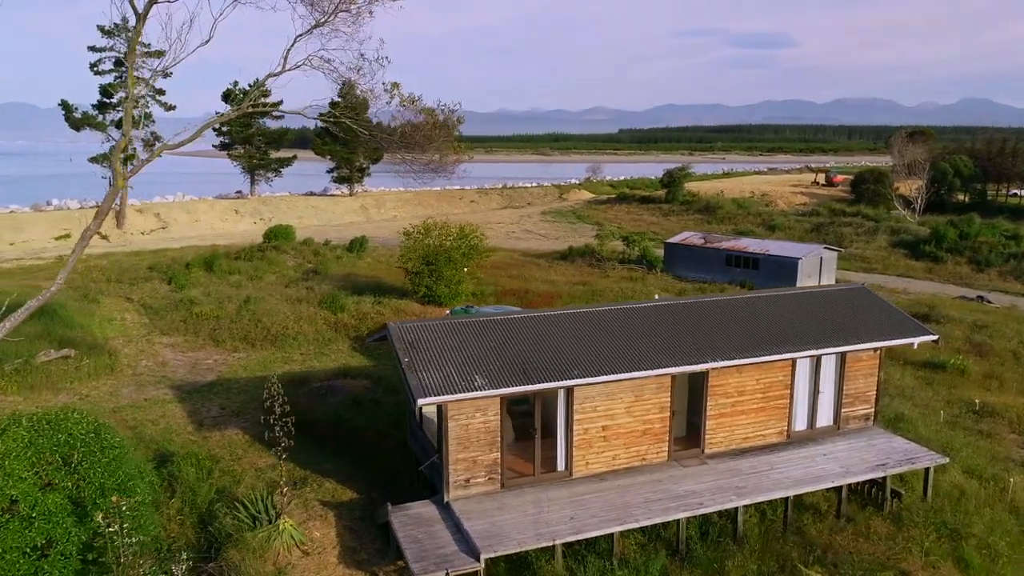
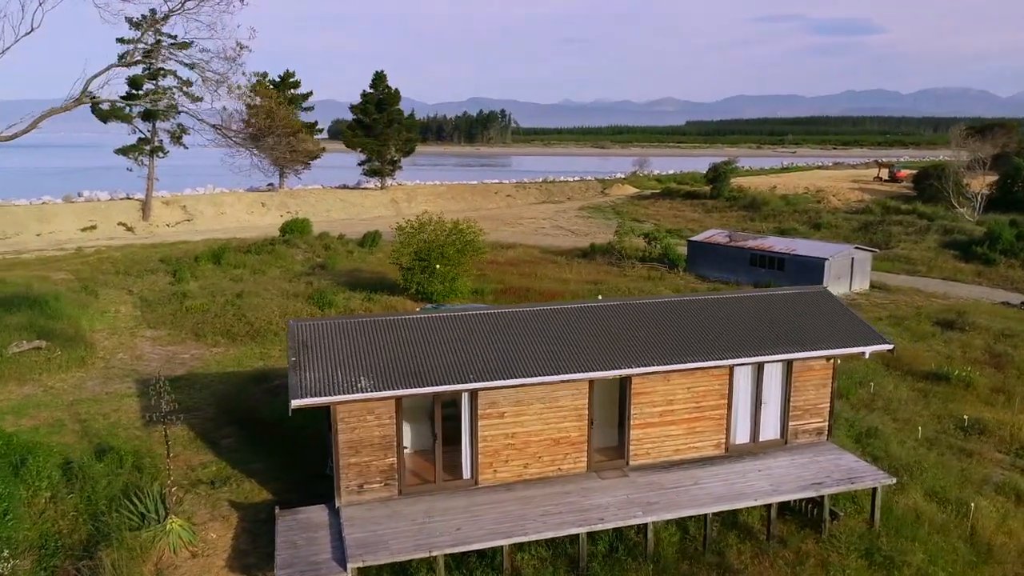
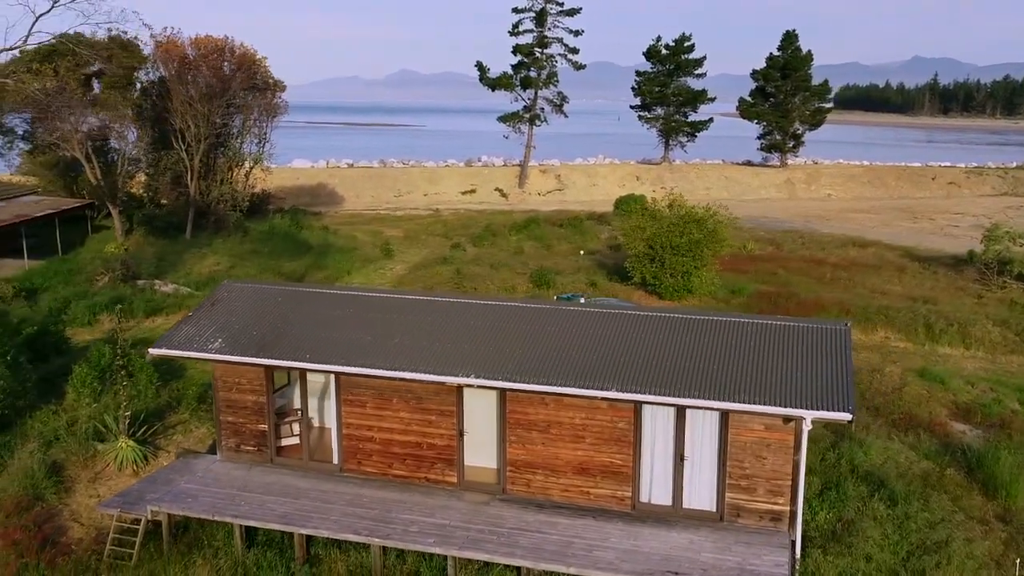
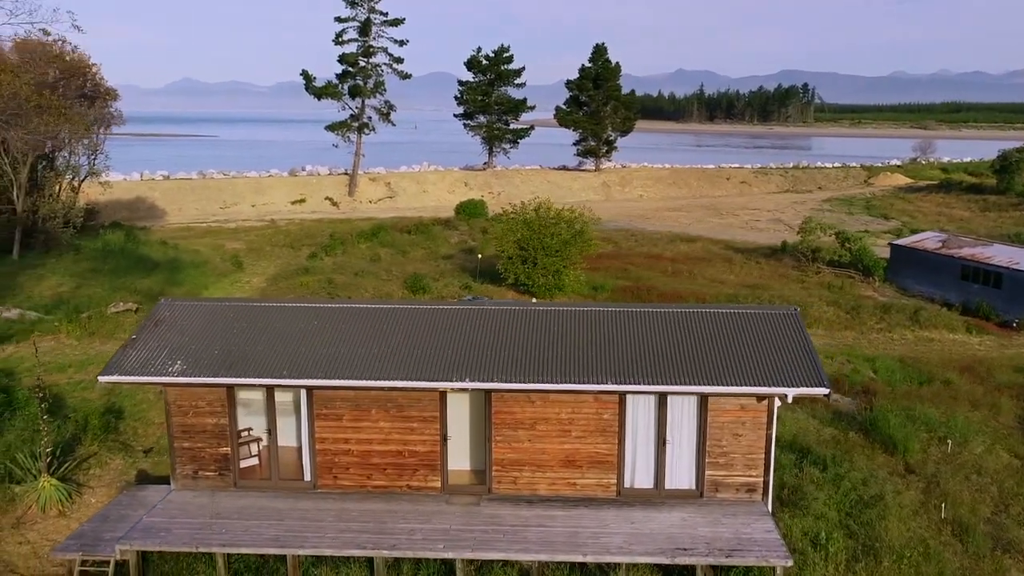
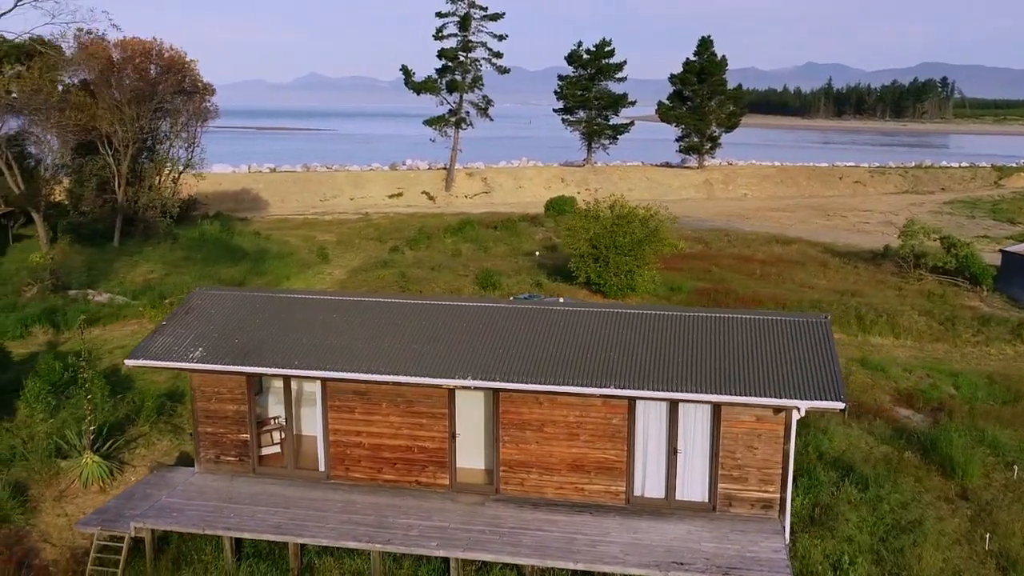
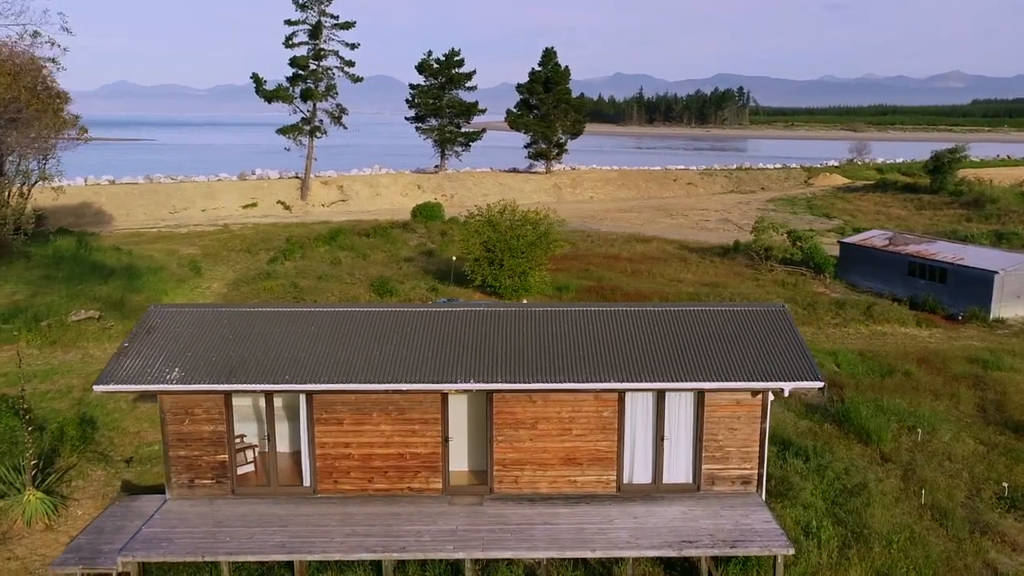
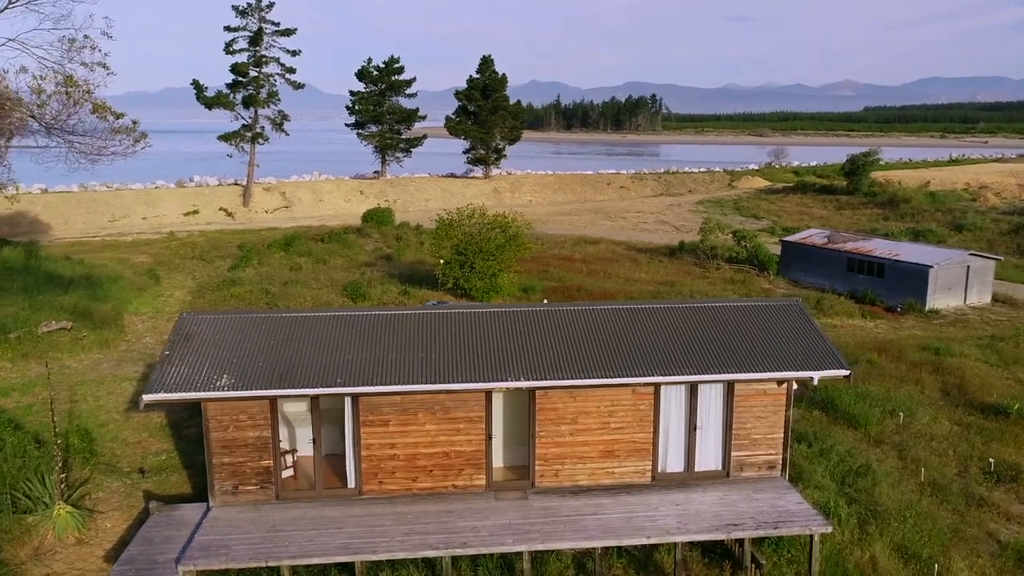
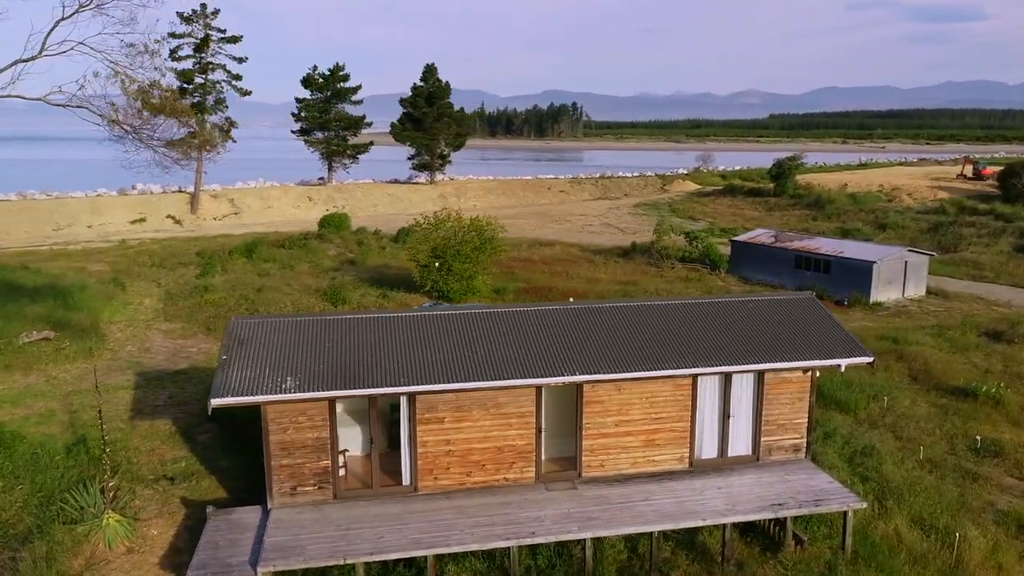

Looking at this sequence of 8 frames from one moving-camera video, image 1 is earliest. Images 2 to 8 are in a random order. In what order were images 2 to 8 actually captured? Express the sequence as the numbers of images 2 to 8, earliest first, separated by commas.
2, 8, 7, 6, 4, 5, 3
